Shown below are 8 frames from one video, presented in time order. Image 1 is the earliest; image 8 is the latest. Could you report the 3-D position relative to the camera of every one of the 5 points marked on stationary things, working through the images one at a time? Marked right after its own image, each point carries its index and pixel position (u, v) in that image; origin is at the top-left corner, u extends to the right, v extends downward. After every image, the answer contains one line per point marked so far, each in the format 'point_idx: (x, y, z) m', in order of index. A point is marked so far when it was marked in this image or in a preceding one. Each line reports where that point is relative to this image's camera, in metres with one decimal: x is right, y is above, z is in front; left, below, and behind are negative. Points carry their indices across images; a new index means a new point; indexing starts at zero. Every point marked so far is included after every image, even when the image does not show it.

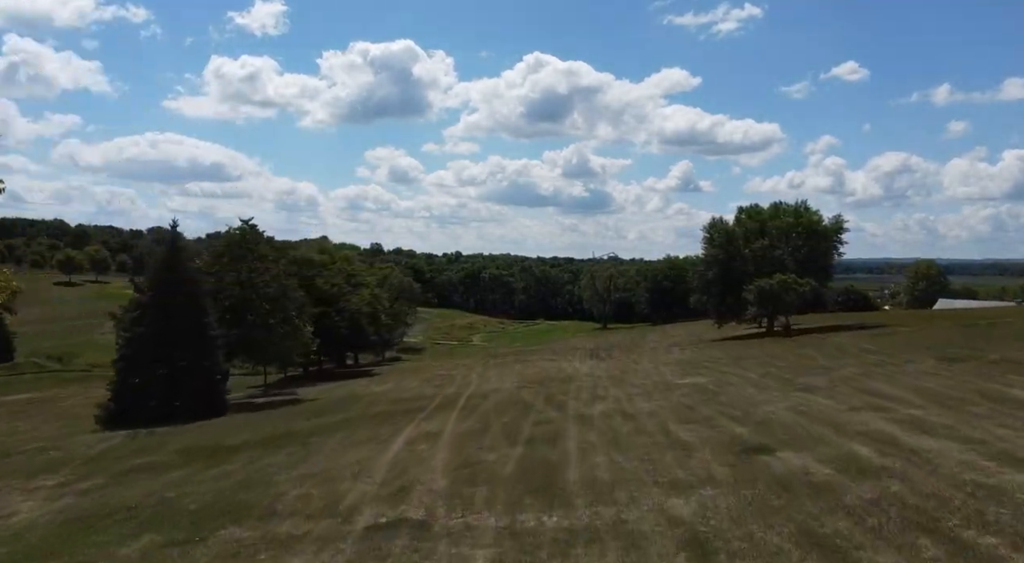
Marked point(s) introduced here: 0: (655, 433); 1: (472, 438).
0: (+2.0, -2.2, +13.6) m
1: (-0.6, -2.3, +13.9) m
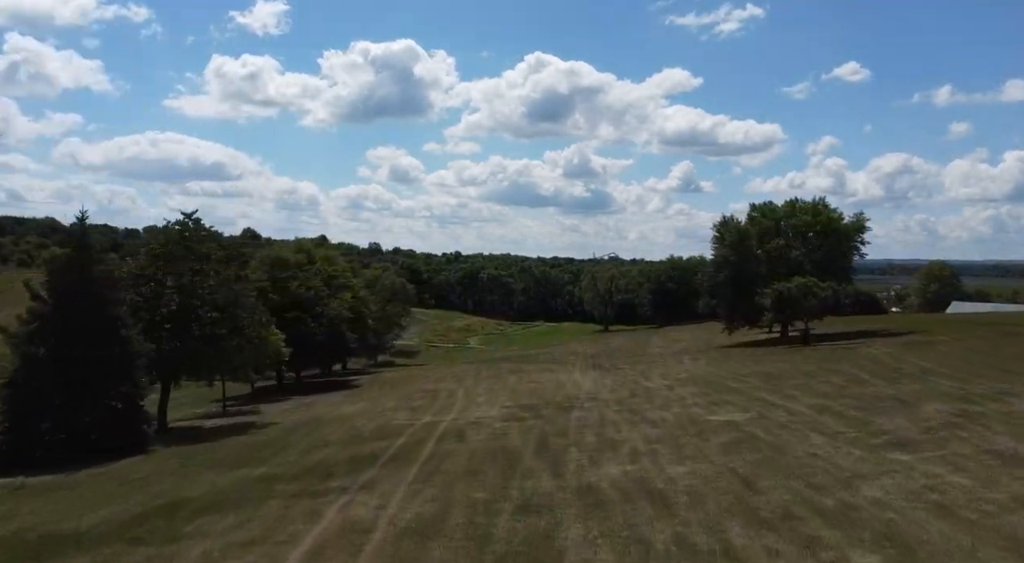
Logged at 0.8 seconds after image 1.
0: (+1.7, -2.3, +8.5) m
1: (-0.9, -2.5, +8.9) m
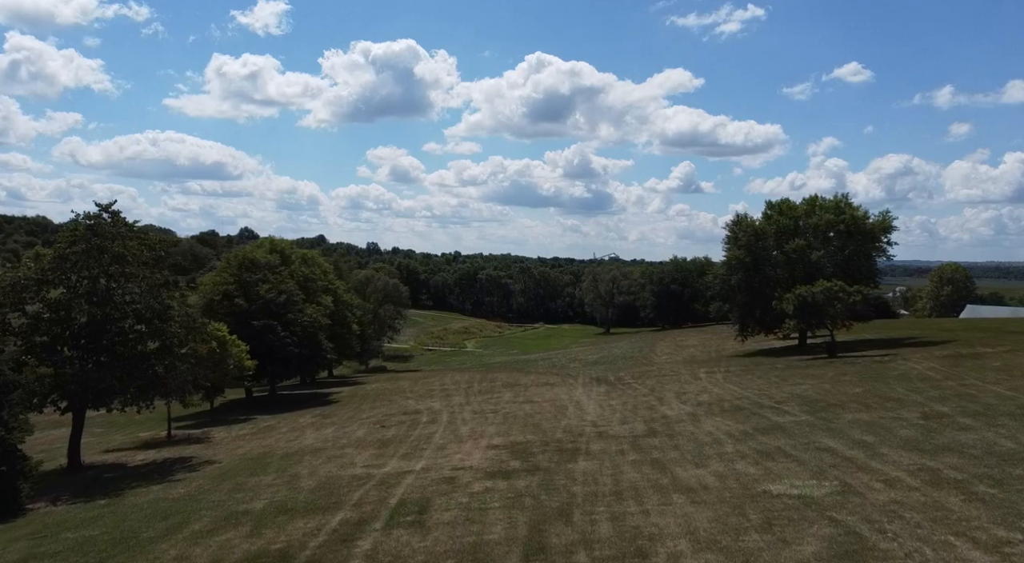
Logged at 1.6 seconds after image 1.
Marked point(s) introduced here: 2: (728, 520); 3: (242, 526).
0: (+1.5, -2.5, +3.2) m
1: (-1.2, -2.7, +3.6) m
2: (+2.6, -2.8, +11.4) m
3: (-3.8, -3.4, +13.2) m
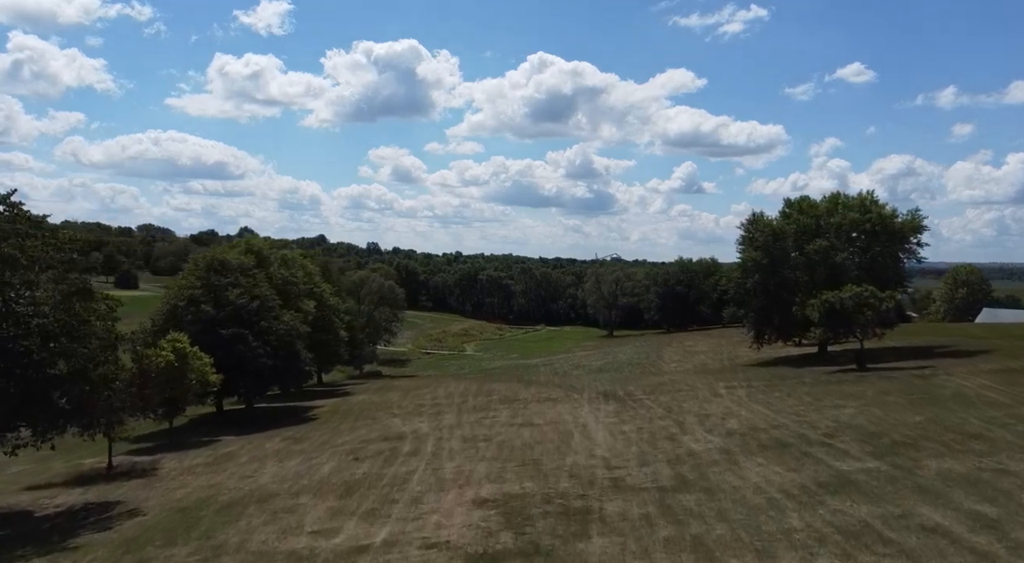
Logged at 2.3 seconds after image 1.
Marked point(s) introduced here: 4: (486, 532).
0: (+1.3, -2.7, -1.4) m
1: (-1.3, -2.8, -1.0) m
2: (+2.4, -3.0, +6.9) m
3: (-3.9, -3.6, +8.6) m
4: (-0.4, -3.7, +14.1) m
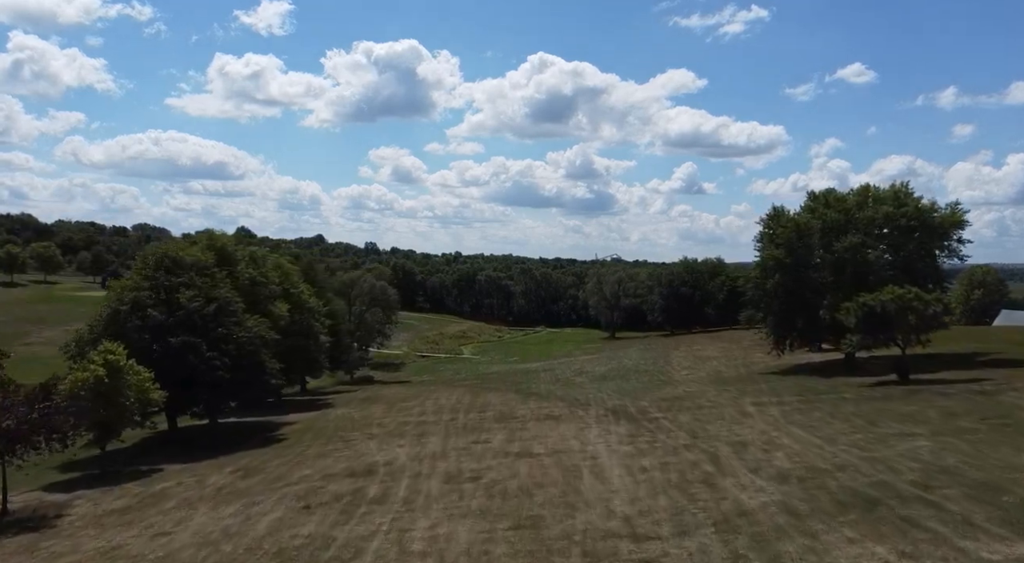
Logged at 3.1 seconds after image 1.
0: (+1.2, -2.7, -6.9) m
1: (-1.5, -2.8, -6.5) m
2: (+2.3, -3.0, +1.4) m
3: (-4.1, -3.6, +3.1) m
4: (-0.5, -3.7, +8.6) m
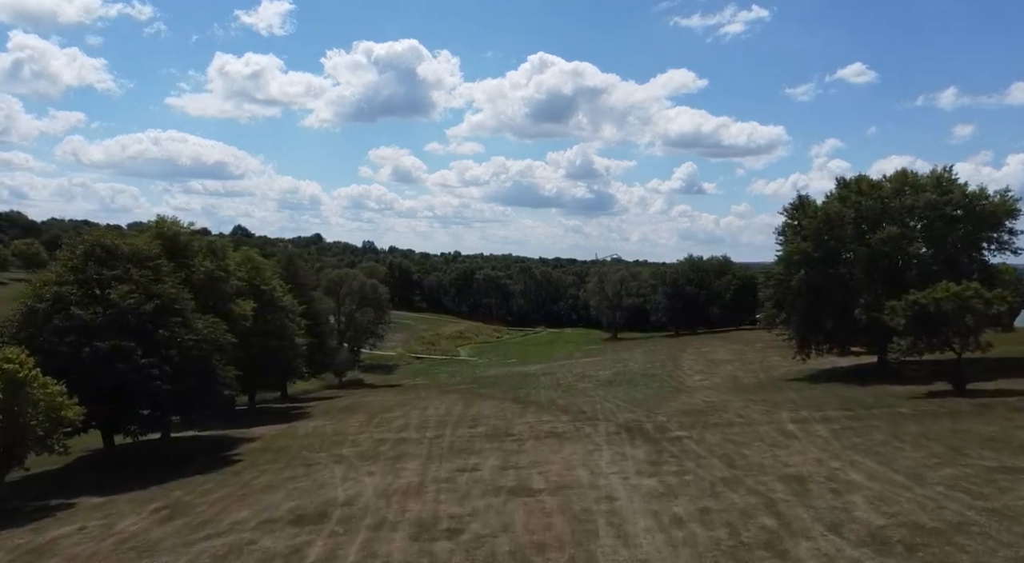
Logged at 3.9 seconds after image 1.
0: (+1.0, -2.5, -12.5) m
1: (-1.6, -2.6, -12.1) m
2: (+2.1, -2.8, -4.2) m
3: (-4.2, -3.4, -2.5) m
4: (-0.7, -3.5, +3.0) m
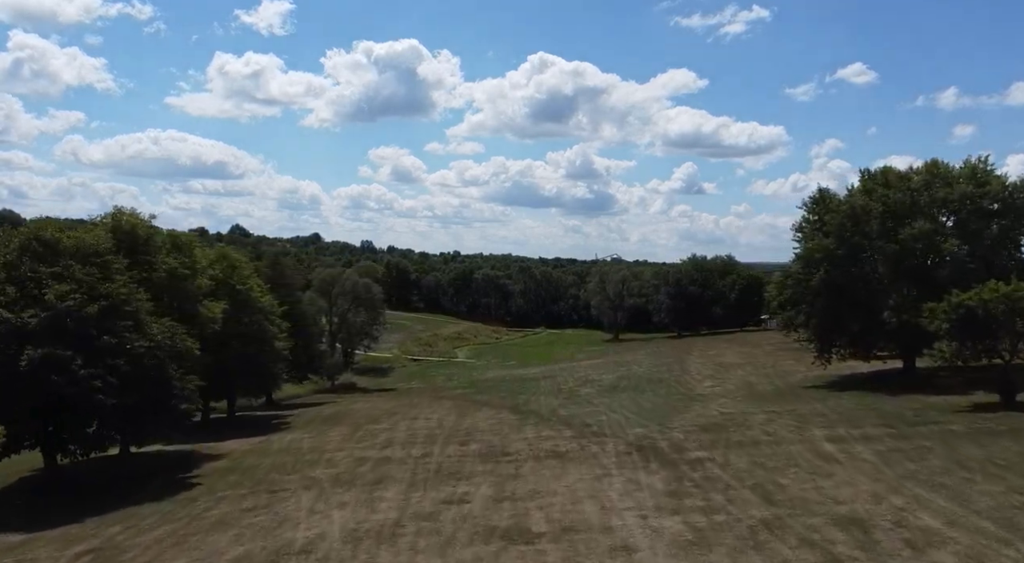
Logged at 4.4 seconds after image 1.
0: (+0.9, -2.5, -16.3) m
1: (-1.7, -2.6, -15.9) m
2: (+2.0, -2.8, -8.0) m
3: (-4.3, -3.3, -6.3) m
4: (-0.8, -3.4, -0.8) m
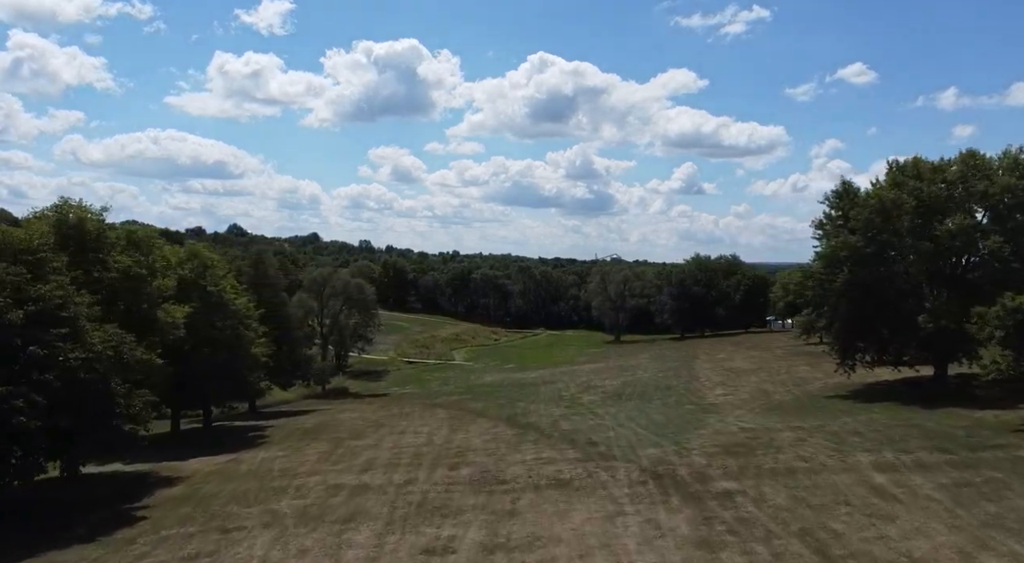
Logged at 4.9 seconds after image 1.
0: (+0.8, -2.5, -20.1) m
1: (-1.8, -2.6, -19.7) m
2: (+1.9, -2.8, -11.8) m
3: (-4.4, -3.4, -10.1) m
4: (-0.9, -3.5, -4.6) m
